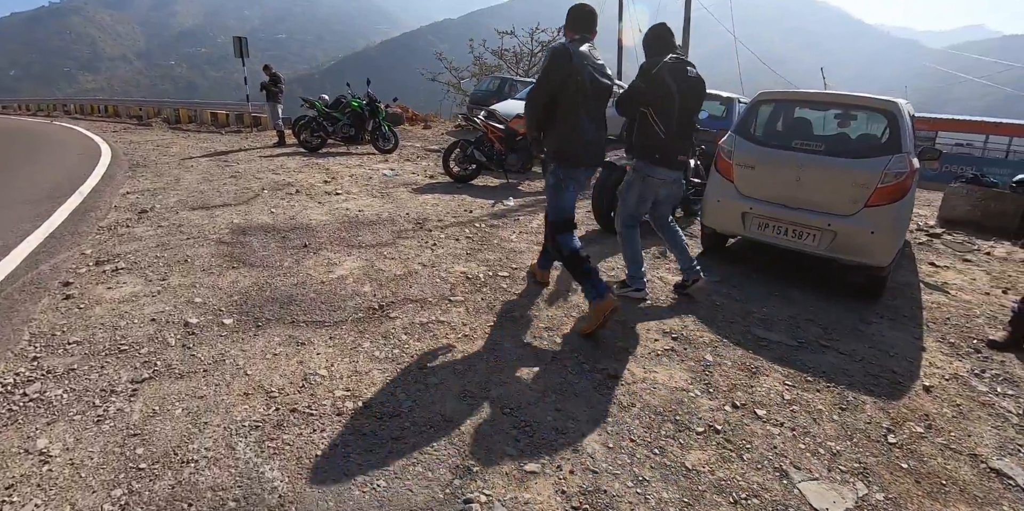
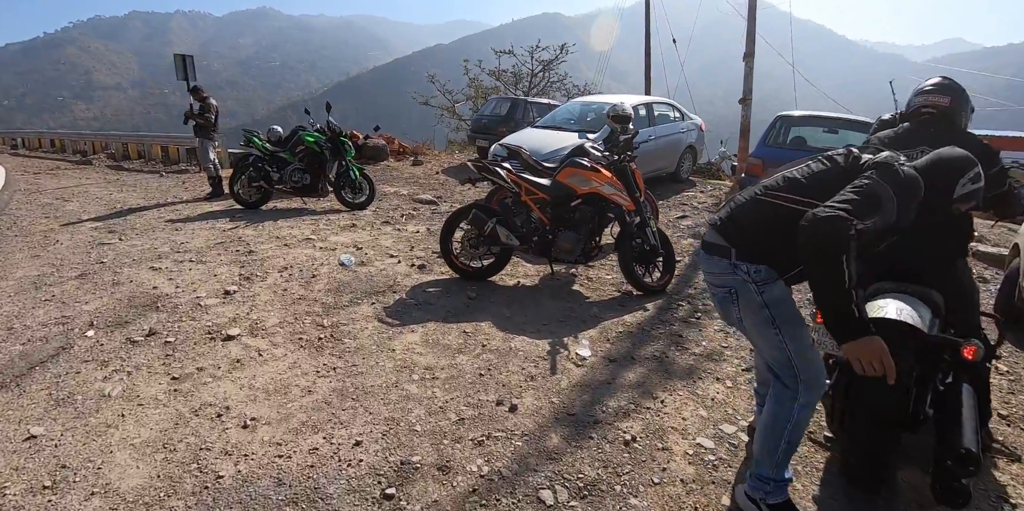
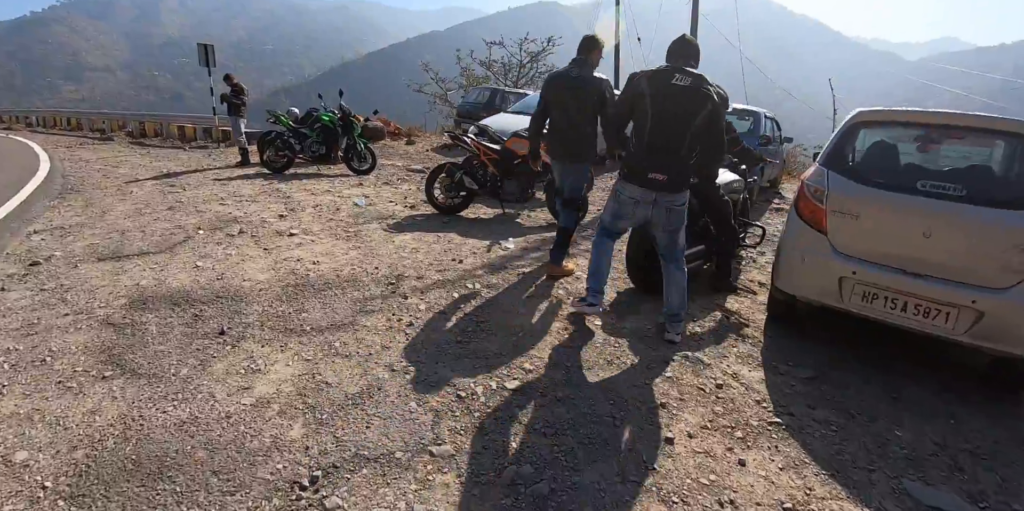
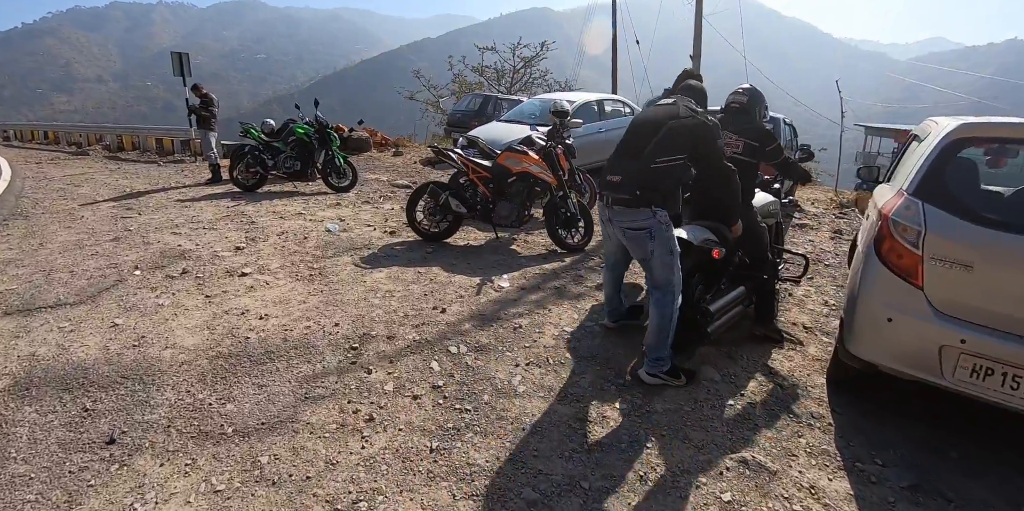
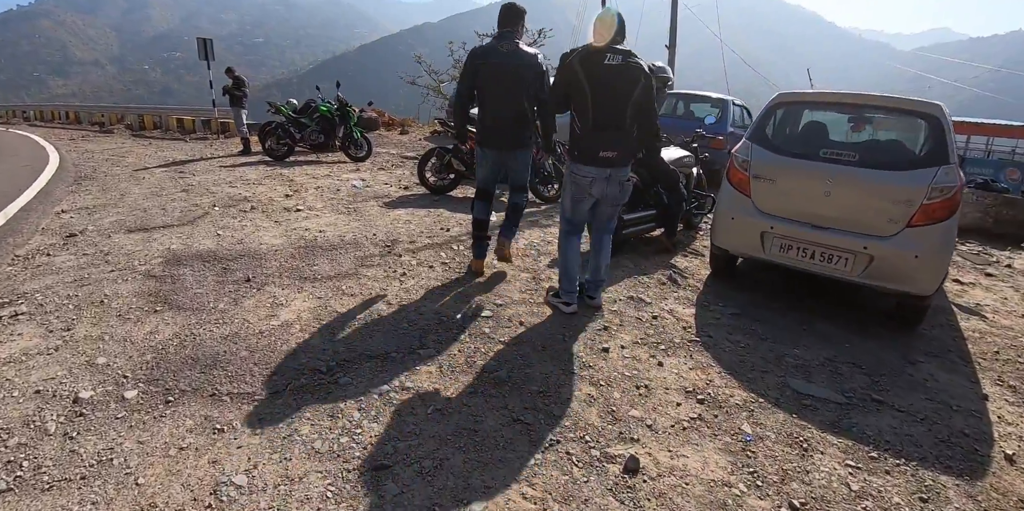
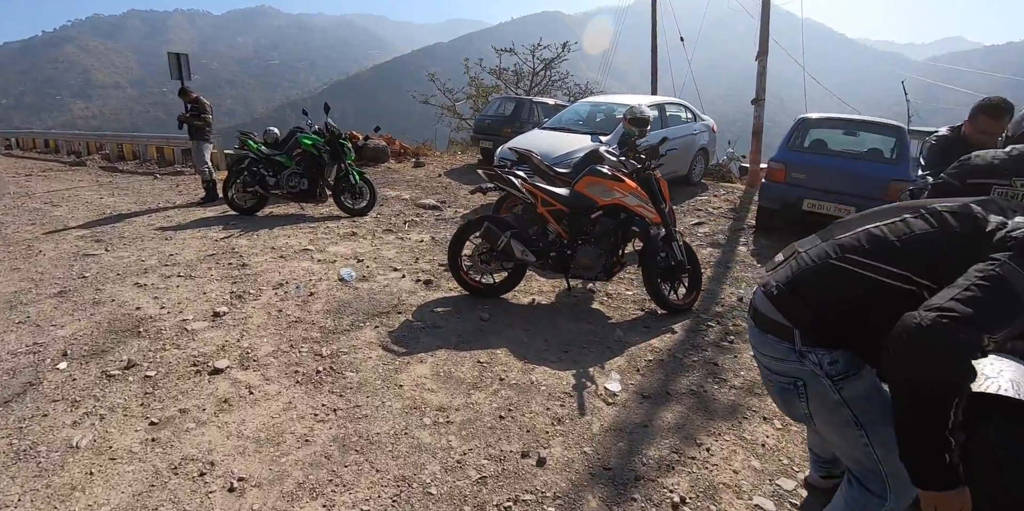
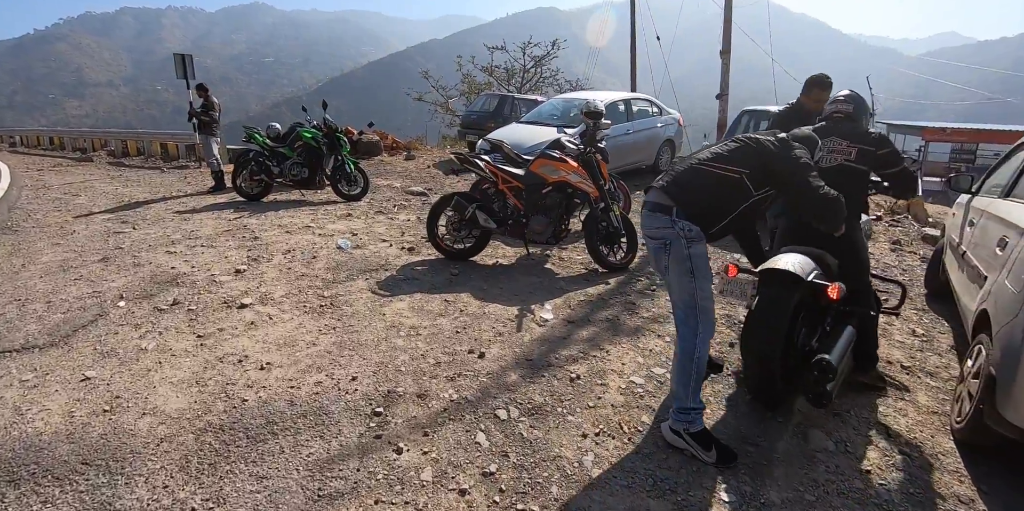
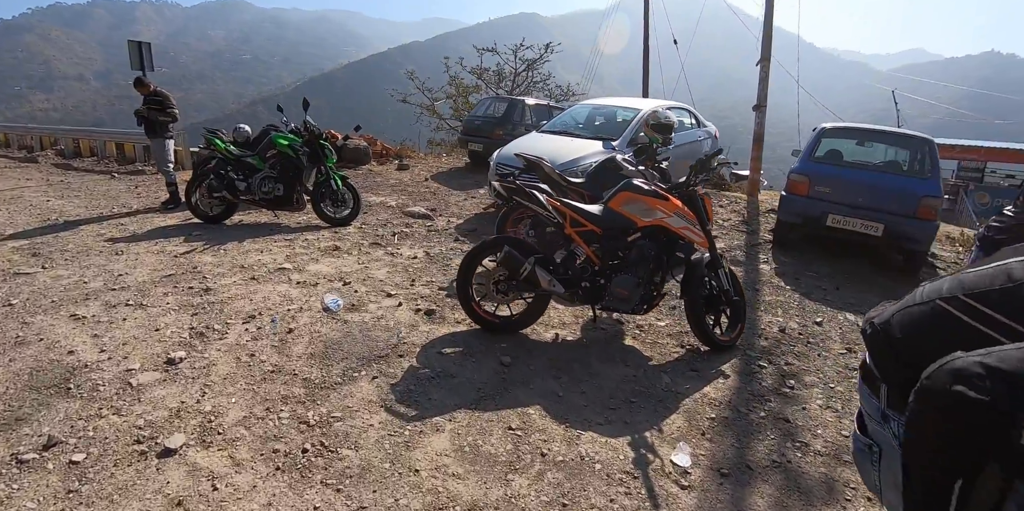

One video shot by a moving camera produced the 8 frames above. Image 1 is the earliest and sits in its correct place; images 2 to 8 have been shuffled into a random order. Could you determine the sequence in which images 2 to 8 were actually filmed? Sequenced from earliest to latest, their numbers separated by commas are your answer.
5, 3, 4, 7, 2, 6, 8
